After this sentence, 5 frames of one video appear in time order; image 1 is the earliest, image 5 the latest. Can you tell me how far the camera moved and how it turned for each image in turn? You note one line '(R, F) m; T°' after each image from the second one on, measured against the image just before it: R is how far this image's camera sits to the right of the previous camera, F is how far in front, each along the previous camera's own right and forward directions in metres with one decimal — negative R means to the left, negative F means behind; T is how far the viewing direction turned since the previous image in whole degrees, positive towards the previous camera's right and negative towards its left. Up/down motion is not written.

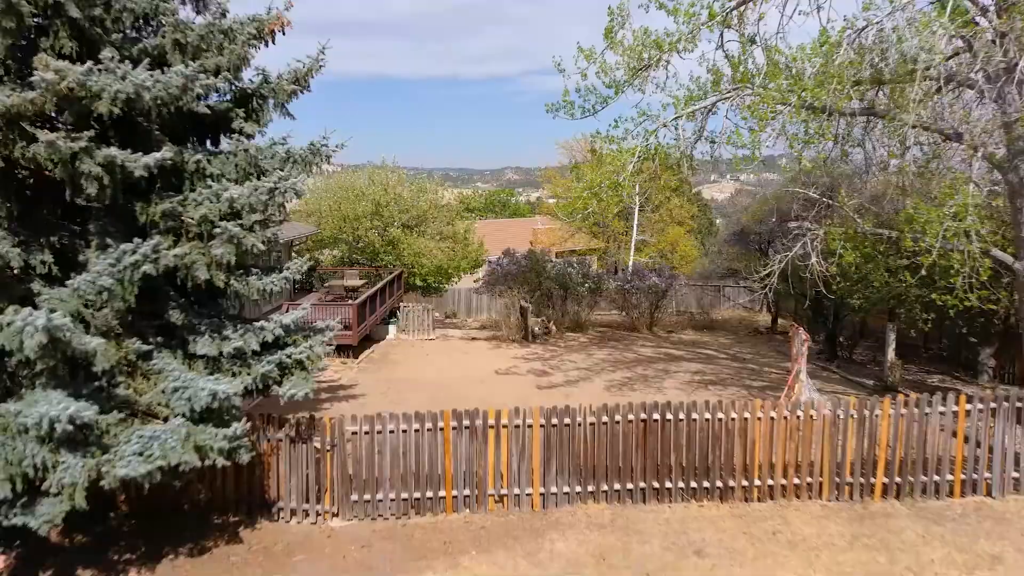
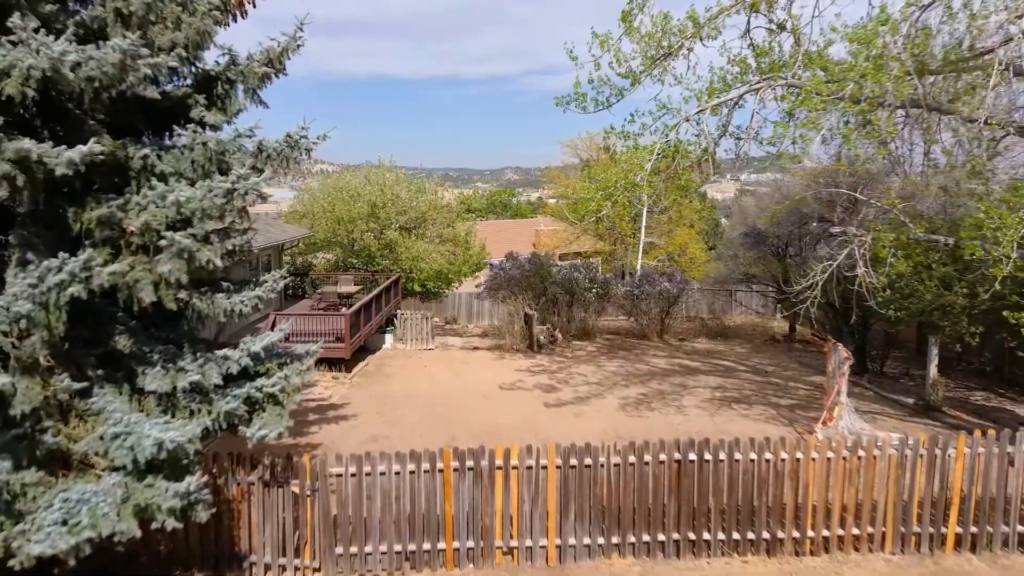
(-0.1, +1.1) m; 0°
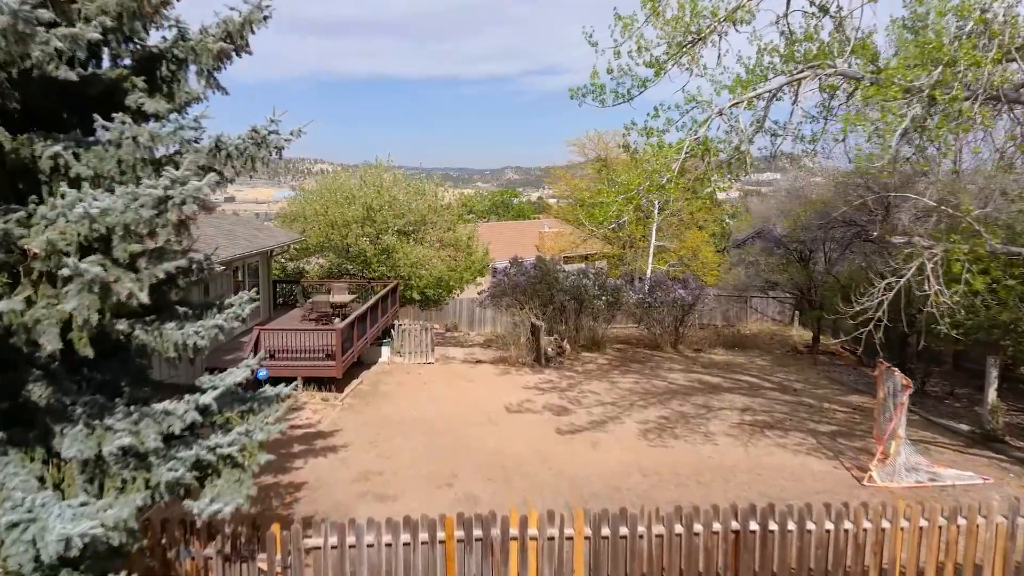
(-0.1, +1.3) m; 0°
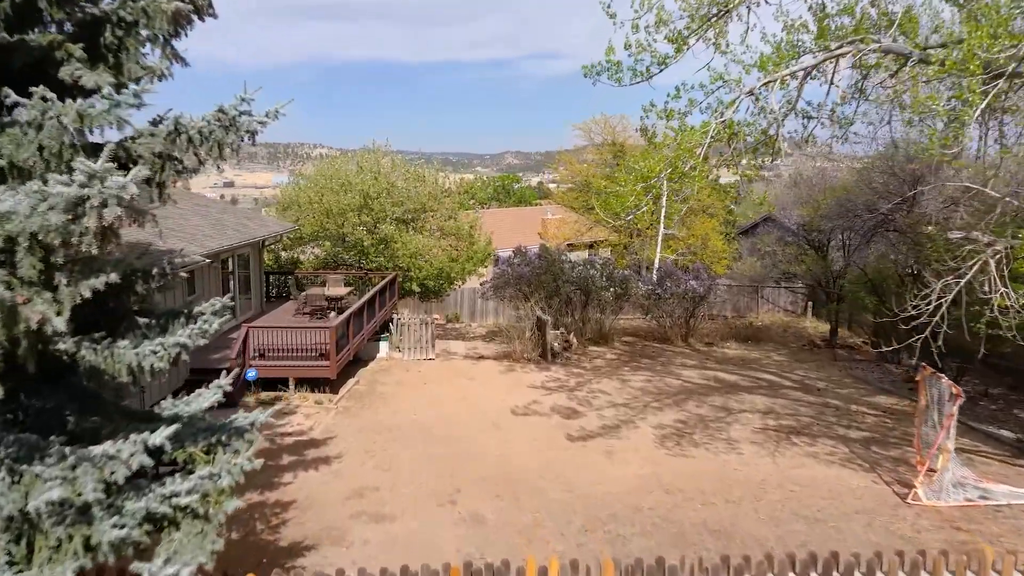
(-0.1, +0.9) m; 0°
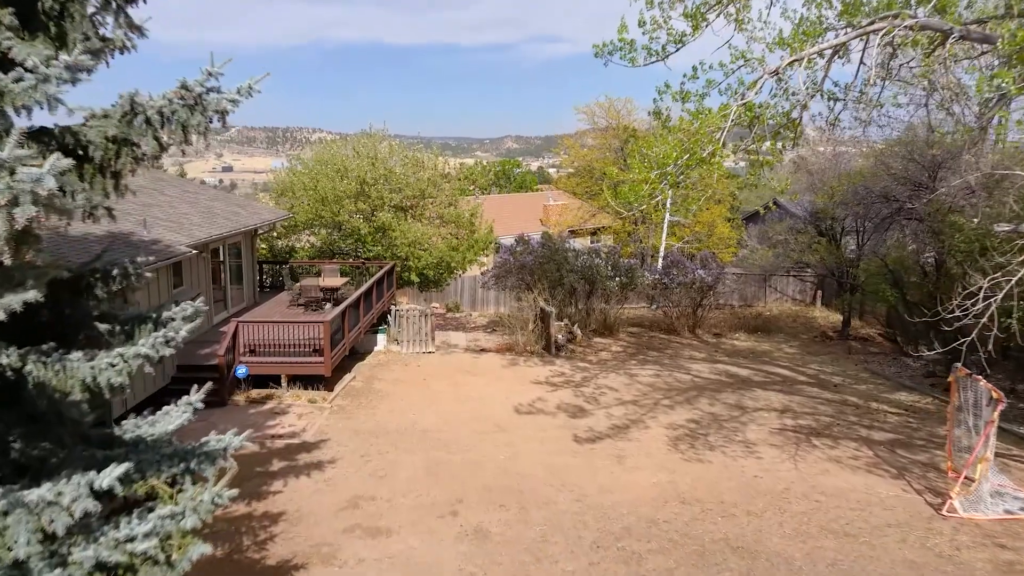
(-0.1, +0.6) m; 0°
